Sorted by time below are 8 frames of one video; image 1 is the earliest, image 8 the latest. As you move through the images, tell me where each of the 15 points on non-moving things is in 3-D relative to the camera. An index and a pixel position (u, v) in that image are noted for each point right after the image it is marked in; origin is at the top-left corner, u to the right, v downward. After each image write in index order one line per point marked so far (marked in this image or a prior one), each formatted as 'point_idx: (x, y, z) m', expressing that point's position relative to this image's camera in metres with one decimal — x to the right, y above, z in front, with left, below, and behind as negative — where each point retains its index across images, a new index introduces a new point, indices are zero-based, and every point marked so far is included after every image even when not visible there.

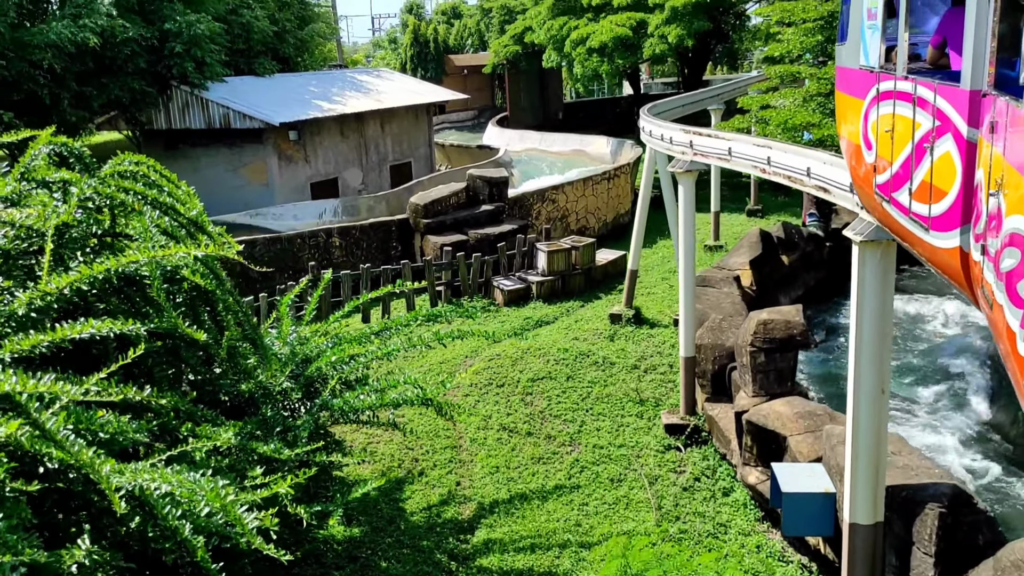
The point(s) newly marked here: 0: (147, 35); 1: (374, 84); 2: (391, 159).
0: (-5.2, +3.6, +13.0) m
1: (-2.7, +4.0, +17.6) m
2: (-2.3, +2.4, +17.2) m
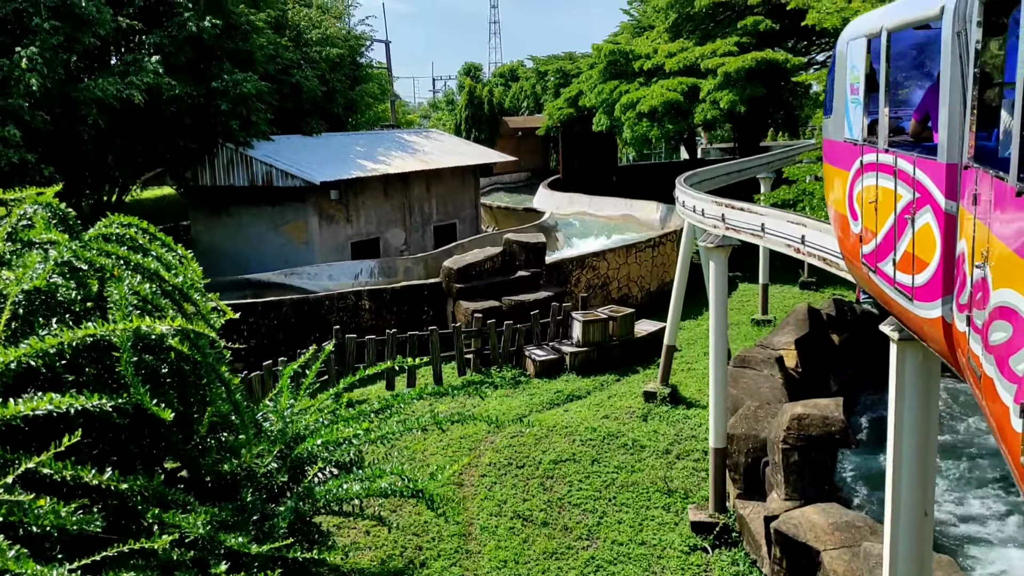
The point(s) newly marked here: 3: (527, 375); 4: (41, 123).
0: (-4.6, +2.8, +13.1) m
1: (-1.8, +2.8, +17.5) m
2: (-1.4, +1.3, +17.0) m
3: (+0.2, -1.0, +10.3) m
4: (-5.7, +2.0, +11.1) m
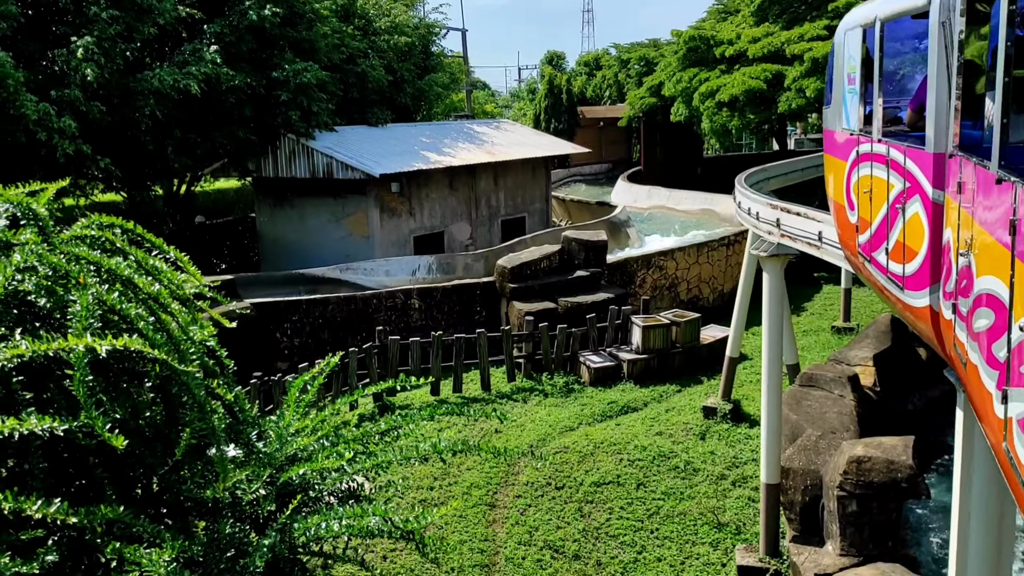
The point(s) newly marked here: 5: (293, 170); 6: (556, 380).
0: (-3.6, +2.9, +12.8) m
1: (-0.4, +2.9, +17.0) m
2: (-0.2, +1.3, +16.5) m
3: (+0.7, -1.0, +9.6) m
4: (-5.0, +2.1, +11.0) m
5: (-3.3, +1.8, +13.7) m
6: (+0.5, -1.0, +9.6) m
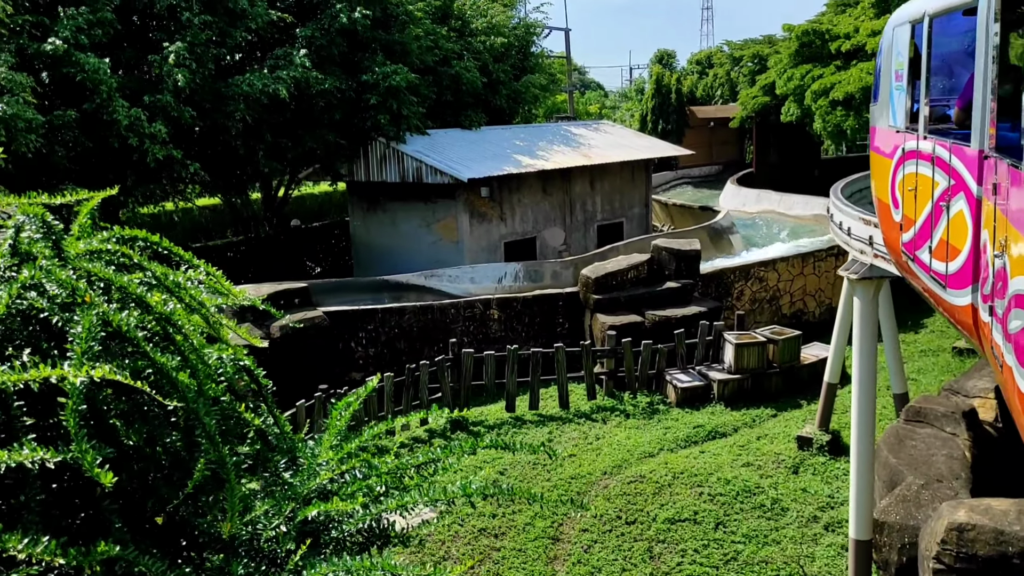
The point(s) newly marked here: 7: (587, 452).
0: (-2.3, +2.8, +12.7) m
1: (+1.4, +2.7, +16.5) m
2: (+1.5, +1.2, +15.9) m
3: (+1.5, -1.1, +9.0) m
4: (-3.9, +2.1, +11.1) m
5: (-1.9, +1.7, +13.6) m
6: (+1.3, -1.1, +9.0) m
7: (+0.7, -1.4, +7.9) m
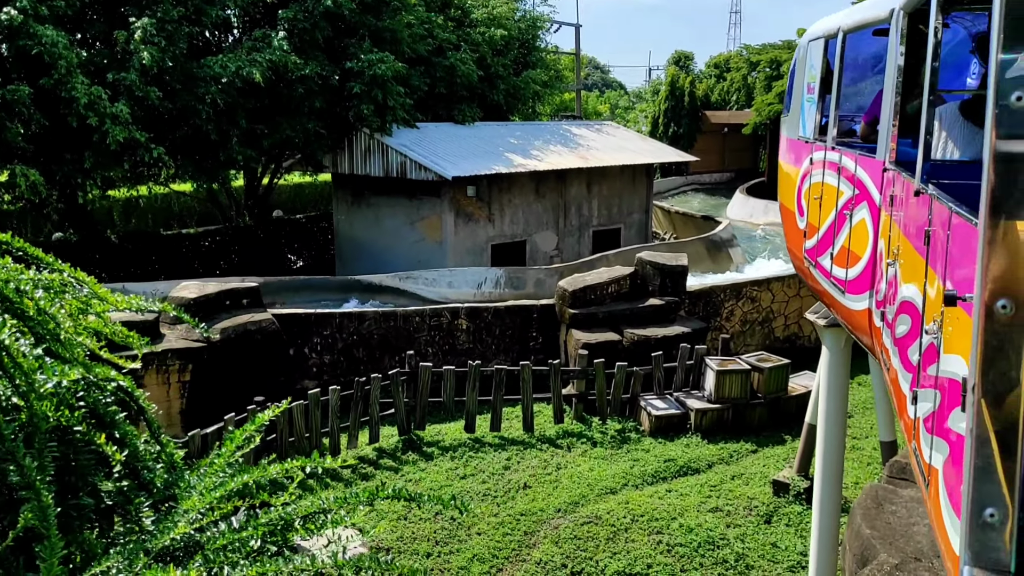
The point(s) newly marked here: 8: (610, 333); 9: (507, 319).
0: (-2.5, +2.8, +12.1) m
1: (+1.3, +2.6, +15.7) m
2: (+1.4, +1.1, +15.2) m
3: (+1.2, -1.3, +8.3) m
4: (-4.1, +2.2, +10.5) m
5: (-2.1, +1.7, +12.9) m
6: (+0.9, -1.3, +8.3) m
7: (+0.3, -1.6, +7.2) m
8: (+1.0, -0.4, +8.9) m
9: (-0.1, -0.3, +9.2) m
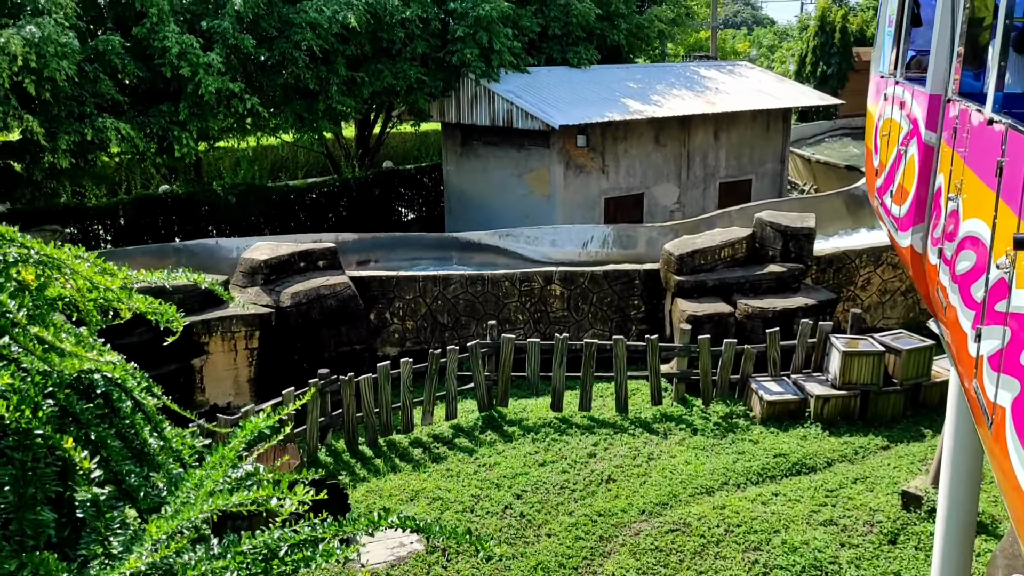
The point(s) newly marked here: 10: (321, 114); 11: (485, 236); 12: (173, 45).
0: (-1.0, +3.4, +11.3) m
1: (+3.3, +3.3, +14.4) m
2: (+3.2, +1.7, +13.9) m
3: (+1.9, -1.0, +7.3) m
4: (-2.9, +2.7, +10.1) m
5: (-0.5, +2.3, +12.2) m
6: (+1.6, -1.0, +7.3) m
7: (+0.8, -1.3, +6.4) m
8: (+1.8, -0.1, +7.9) m
9: (+0.9, 0.0, +8.4) m
10: (-2.4, +2.2, +11.3) m
11: (-0.3, +0.6, +10.4) m
12: (-3.5, +2.5, +9.4) m
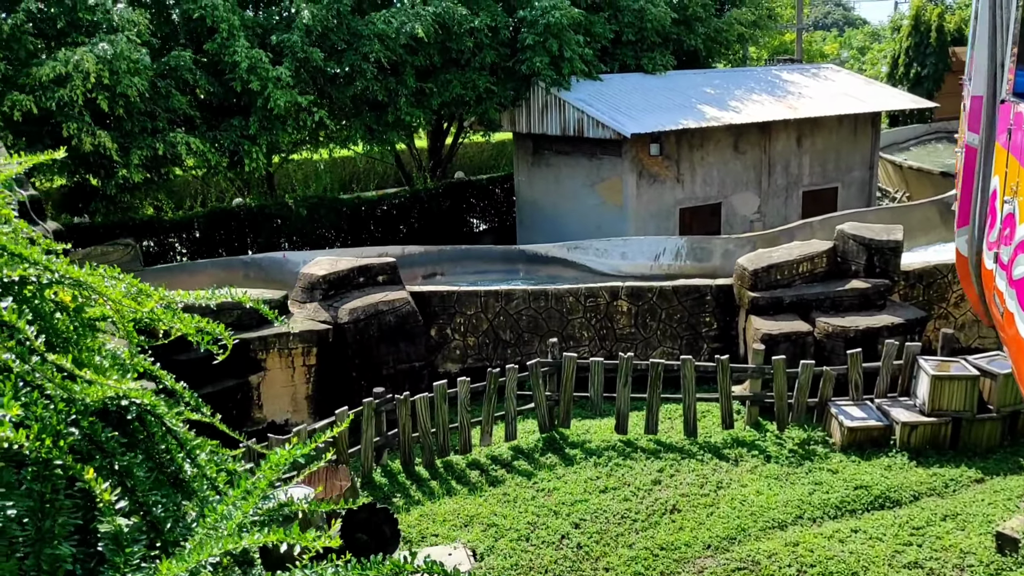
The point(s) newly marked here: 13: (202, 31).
0: (-0.2, +3.2, +11.1) m
1: (+4.4, +3.1, +13.8) m
2: (+4.3, +1.5, +13.3) m
3: (+2.4, -1.2, +6.8) m
4: (-2.2, +2.5, +10.0) m
5: (+0.4, +2.1, +11.9) m
6: (+2.1, -1.1, +6.9) m
7: (+1.2, -1.5, +6.1) m
8: (+2.3, -0.3, +7.5) m
9: (+1.4, -0.1, +8.0) m
10: (-1.5, +2.0, +11.3) m
11: (+0.5, +0.4, +10.2) m
12: (-2.8, +2.4, +9.5) m
13: (-3.3, +2.8, +9.8) m
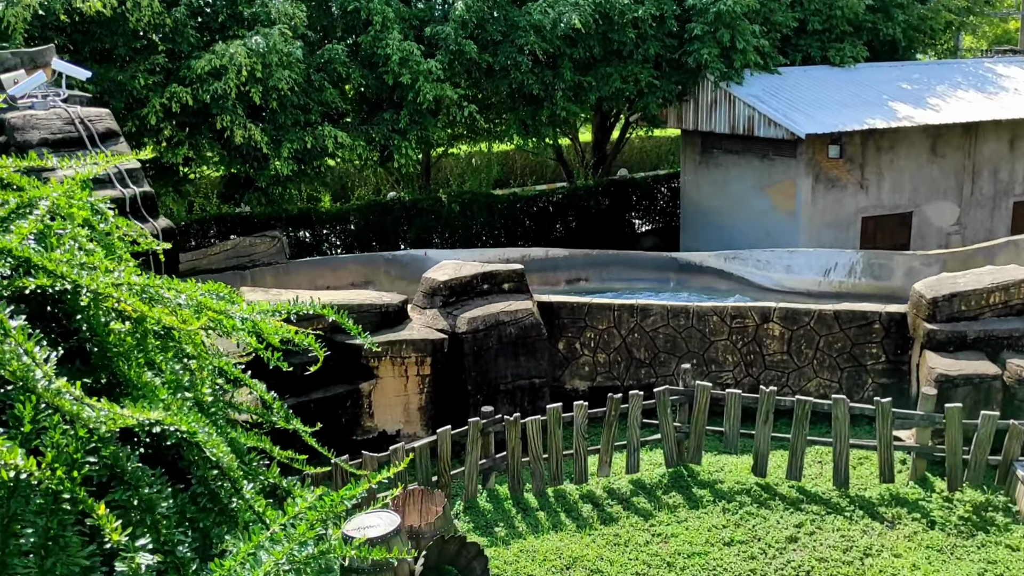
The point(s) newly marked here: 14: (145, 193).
0: (+1.7, +3.1, +10.4) m
1: (+6.7, +2.8, +12.1) m
2: (+6.5, +1.2, +11.6) m
3: (+3.1, -1.4, +5.7) m
4: (-0.5, +2.5, +9.7) m
5: (+2.4, +2.0, +11.0) m
6: (+2.9, -1.4, +5.8) m
7: (+1.9, -1.7, +5.2) m
8: (+3.3, -0.5, +6.3) m
9: (+2.5, -0.3, +7.0) m
10: (+0.4, +2.0, +10.8) m
11: (+2.0, +0.3, +9.4) m
12: (-1.2, +2.4, +9.3) m
13: (-1.6, +2.8, +9.7) m
14: (-2.2, +0.6, +5.5) m
